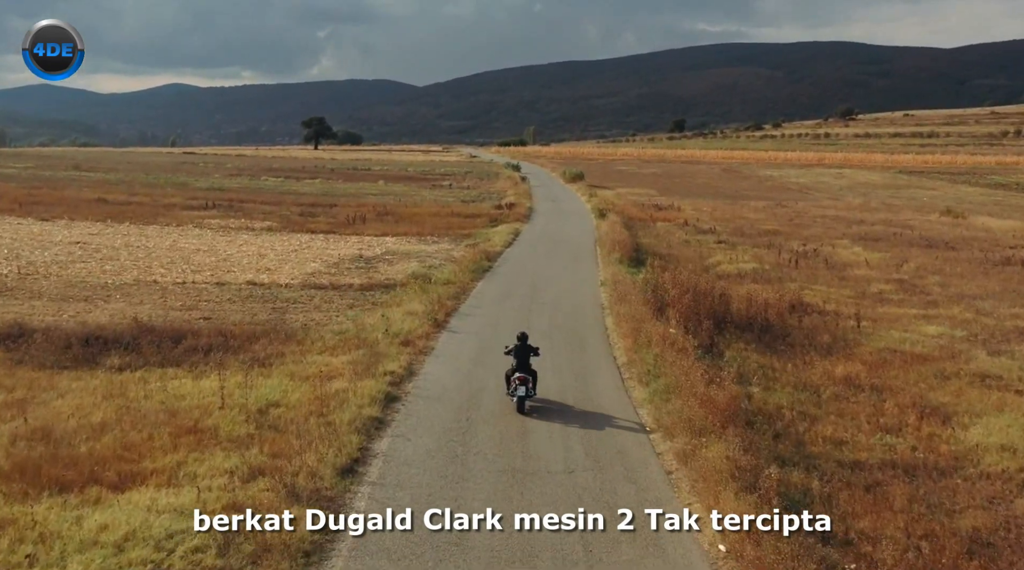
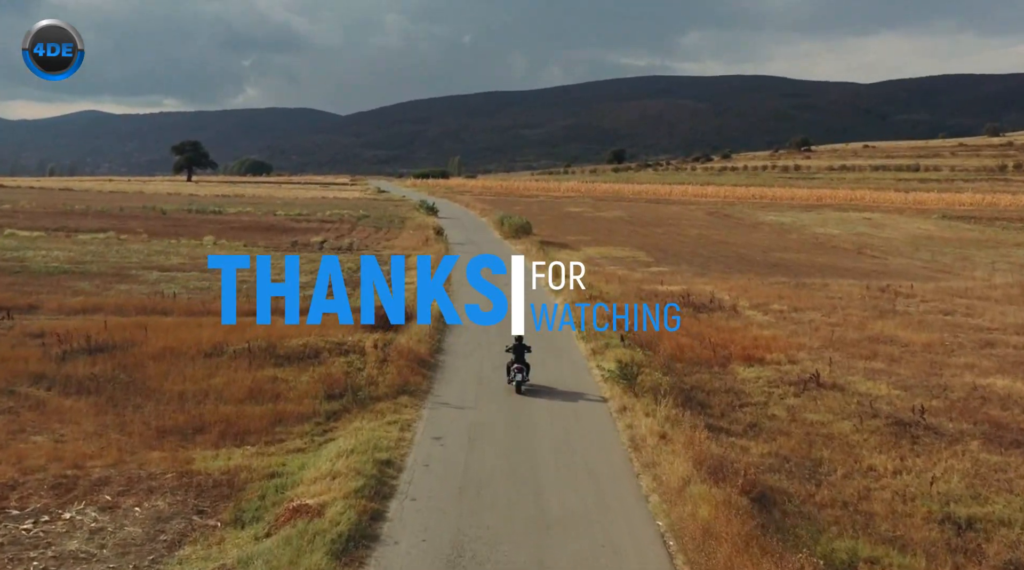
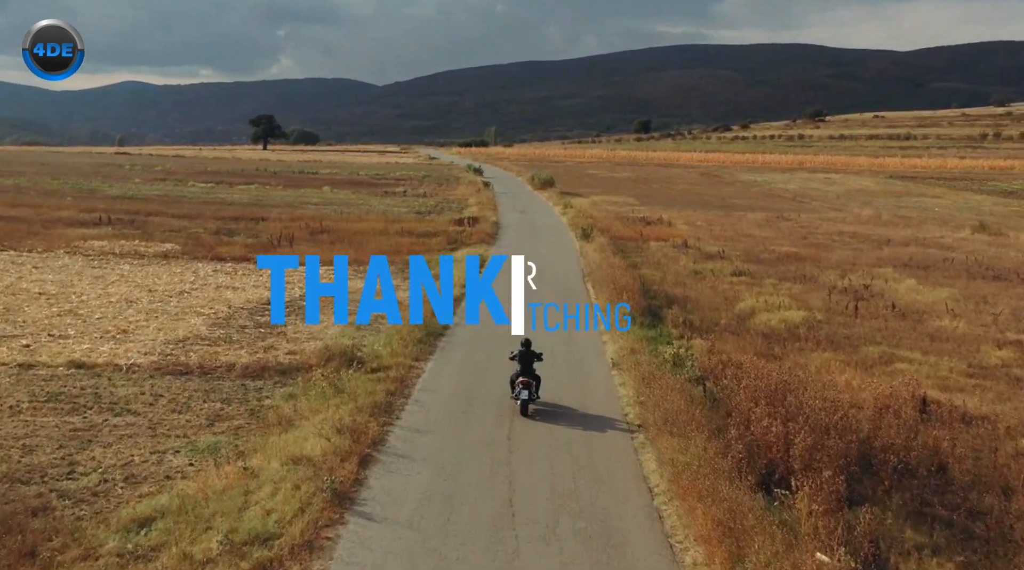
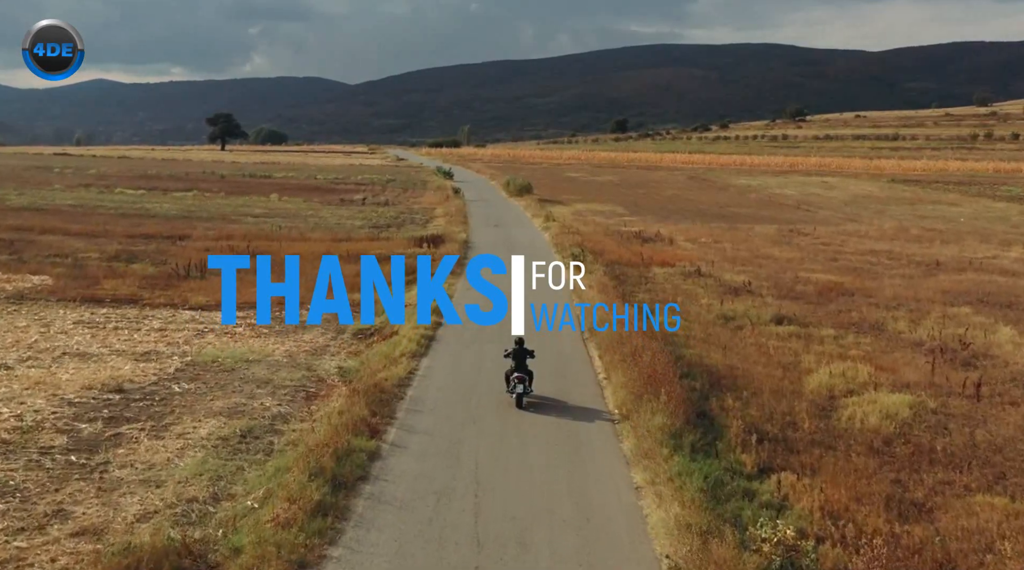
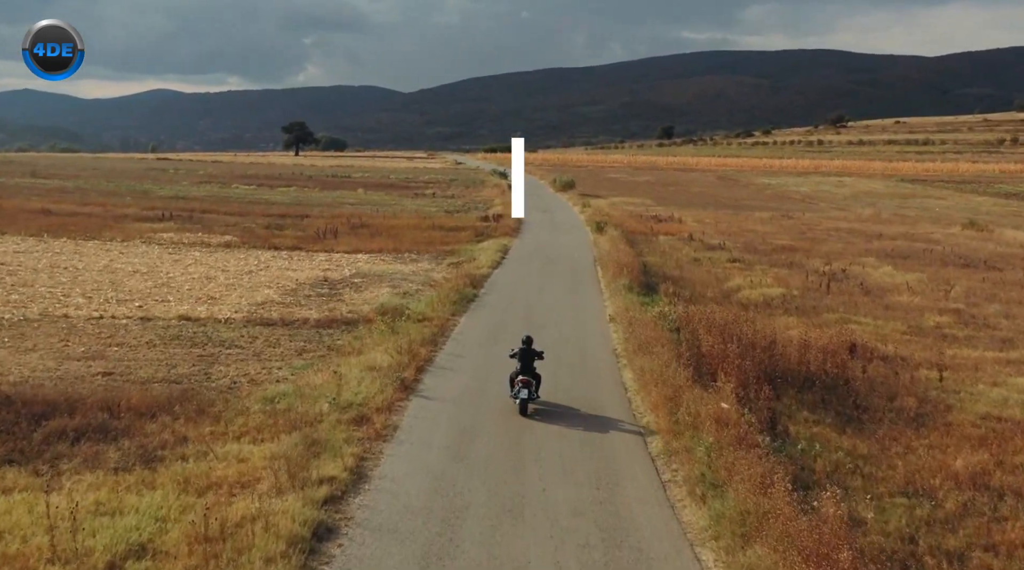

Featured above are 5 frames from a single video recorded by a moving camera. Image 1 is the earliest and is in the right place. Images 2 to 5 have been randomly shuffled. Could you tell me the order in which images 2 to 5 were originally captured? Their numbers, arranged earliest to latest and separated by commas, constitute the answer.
5, 3, 4, 2
